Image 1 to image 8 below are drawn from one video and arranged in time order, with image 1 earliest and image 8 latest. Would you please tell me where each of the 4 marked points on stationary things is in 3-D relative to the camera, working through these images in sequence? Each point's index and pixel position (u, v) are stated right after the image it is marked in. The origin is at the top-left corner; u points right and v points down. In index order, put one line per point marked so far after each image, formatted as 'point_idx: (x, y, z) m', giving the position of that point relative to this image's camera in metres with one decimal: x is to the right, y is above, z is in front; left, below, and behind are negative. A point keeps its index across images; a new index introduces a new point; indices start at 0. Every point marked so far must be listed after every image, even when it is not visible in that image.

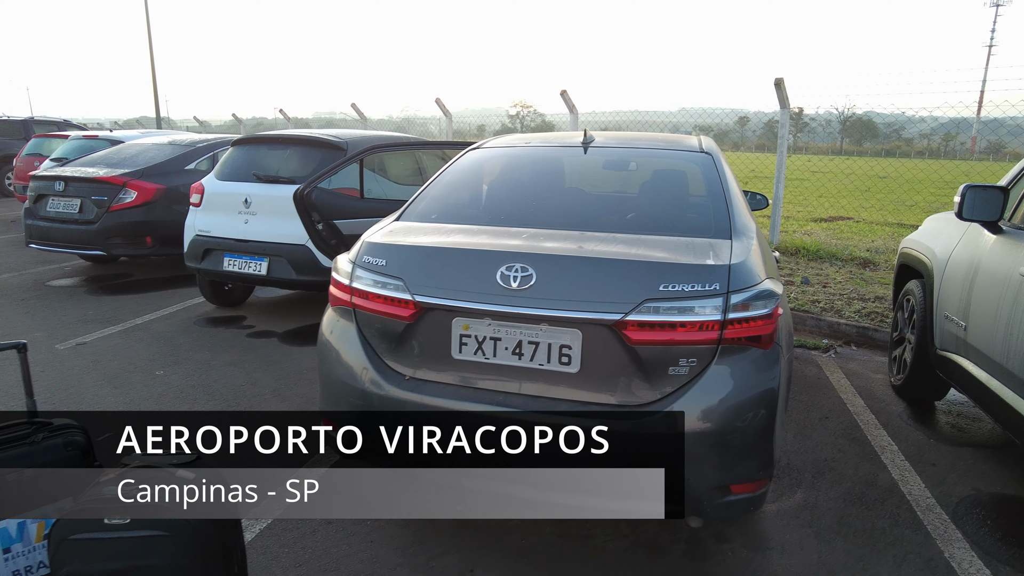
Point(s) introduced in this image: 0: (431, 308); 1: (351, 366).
0: (-0.3, -0.1, +2.5) m
1: (-0.7, -0.3, +2.6) m
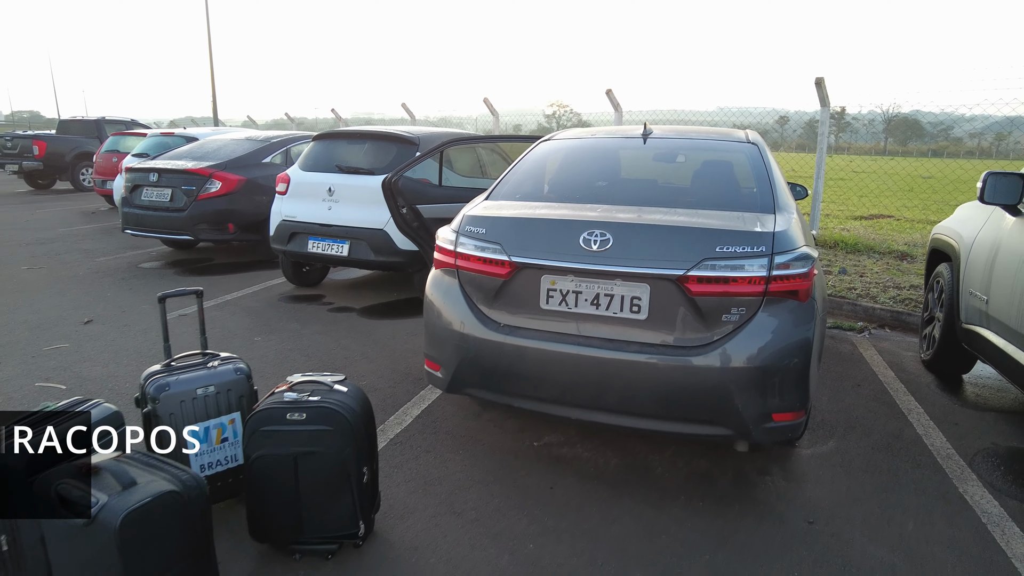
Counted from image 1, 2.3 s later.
0: (+0.1, +0.1, +3.0) m
1: (-0.3, -0.1, +3.2) m
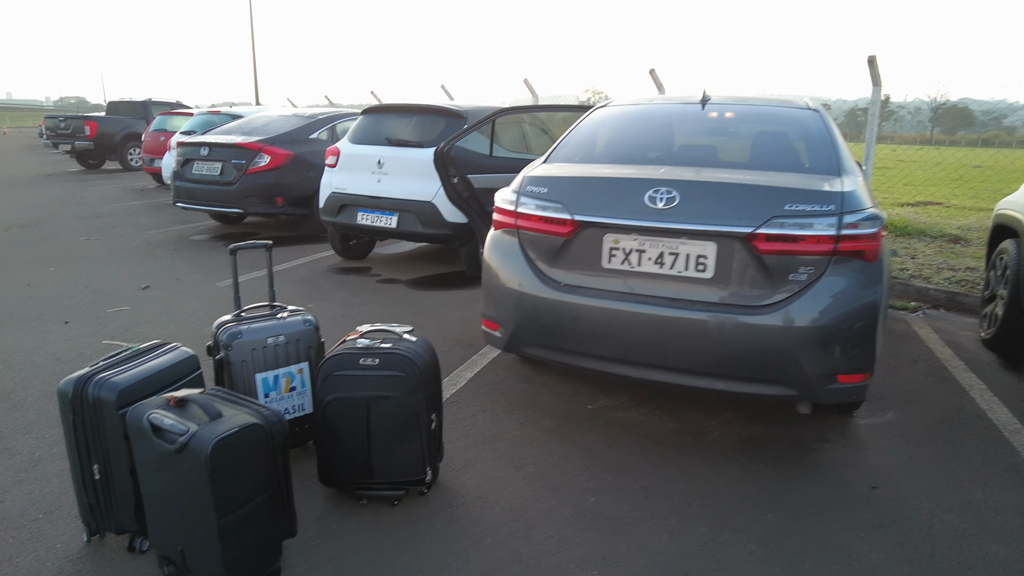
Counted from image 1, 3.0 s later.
0: (+0.4, +0.3, +3.0) m
1: (0.0, +0.1, +3.2) m
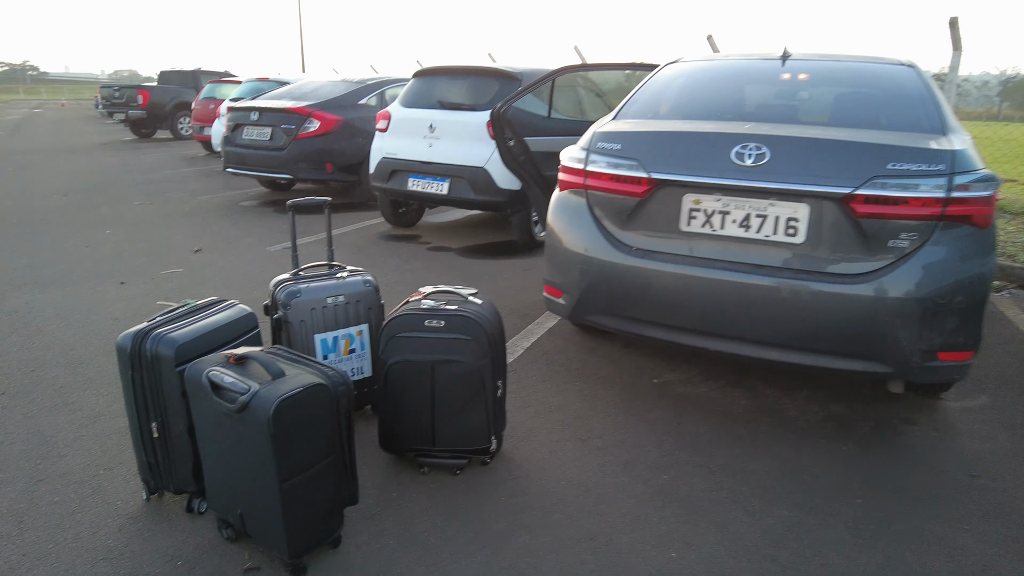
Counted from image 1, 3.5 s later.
0: (+0.7, +0.5, +2.8) m
1: (+0.3, +0.2, +3.0) m
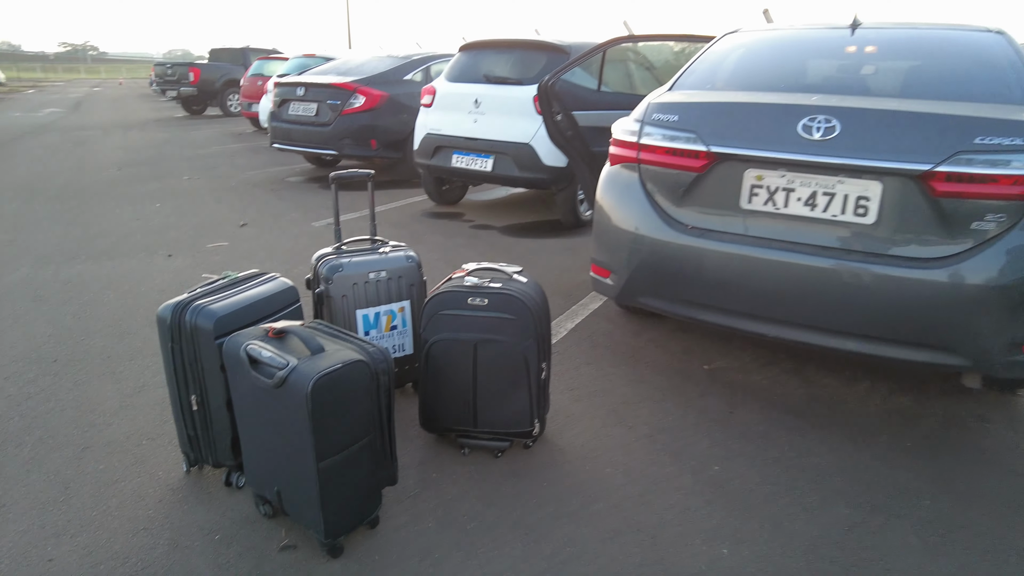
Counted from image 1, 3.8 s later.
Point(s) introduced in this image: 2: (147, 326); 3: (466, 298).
0: (+0.9, +0.5, +2.6) m
1: (+0.5, +0.3, +2.9) m
2: (-2.0, -0.2, +3.6) m
3: (-0.2, 0.0, +2.3) m
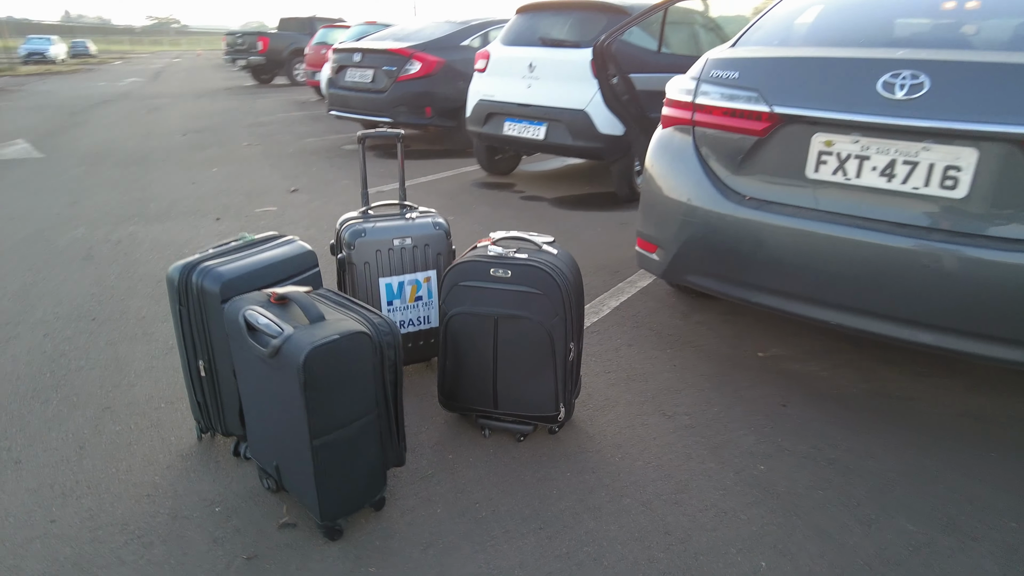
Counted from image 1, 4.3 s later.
0: (+1.0, +0.6, +2.3) m
1: (+0.7, +0.4, +2.6) m
2: (-1.8, 0.0, +3.6) m
3: (-0.1, +0.1, +2.1) m
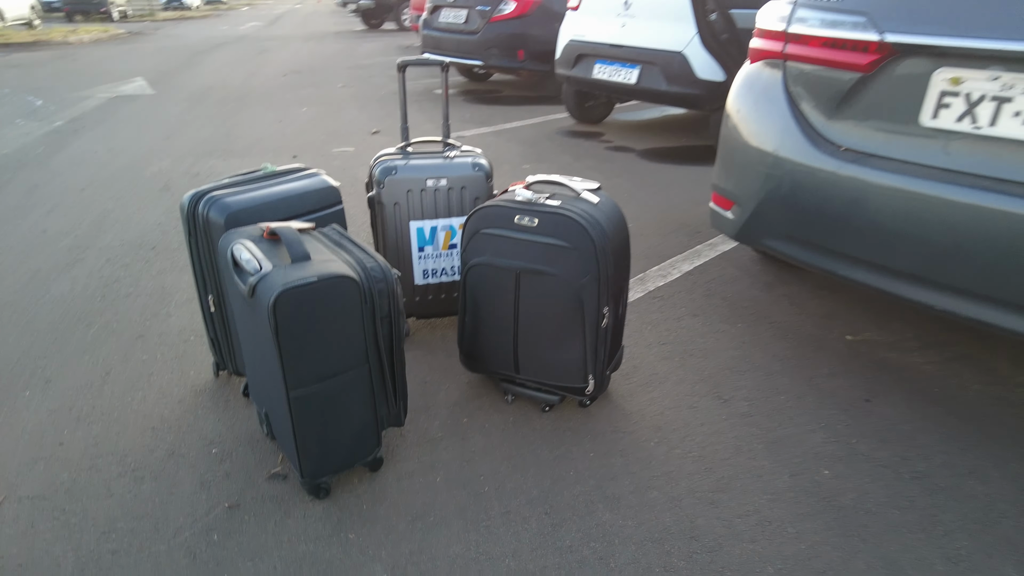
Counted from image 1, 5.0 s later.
0: (+1.1, +0.7, +1.9) m
1: (+0.9, +0.5, +2.2) m
2: (-1.5, +0.4, +3.6) m
3: (0.0, +0.2, +1.8) m
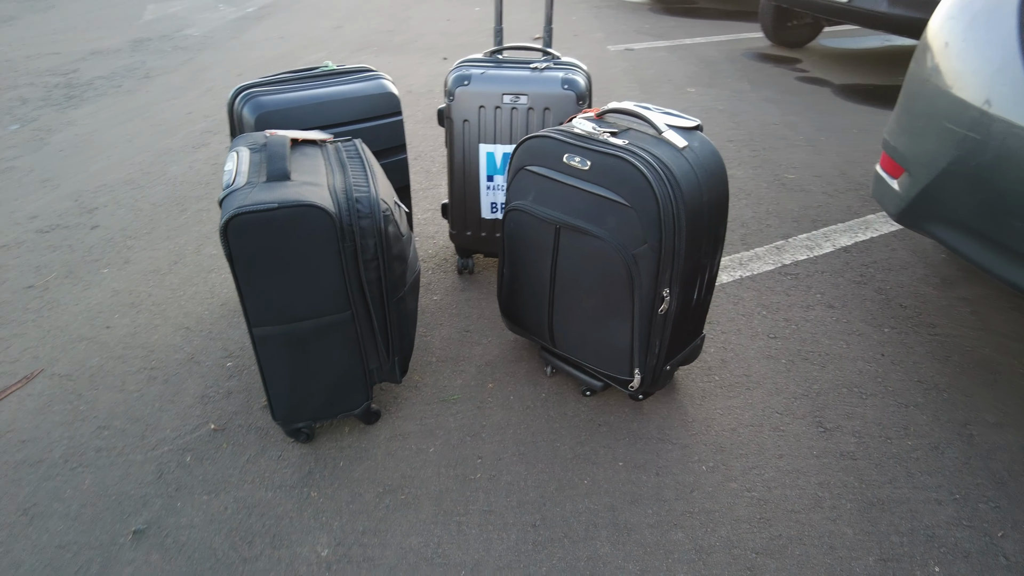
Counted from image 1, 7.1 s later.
0: (+1.3, +0.6, +1.1) m
1: (+1.1, +0.5, +1.5) m
2: (-0.8, +0.9, +3.5) m
3: (+0.1, +0.3, +1.4) m
